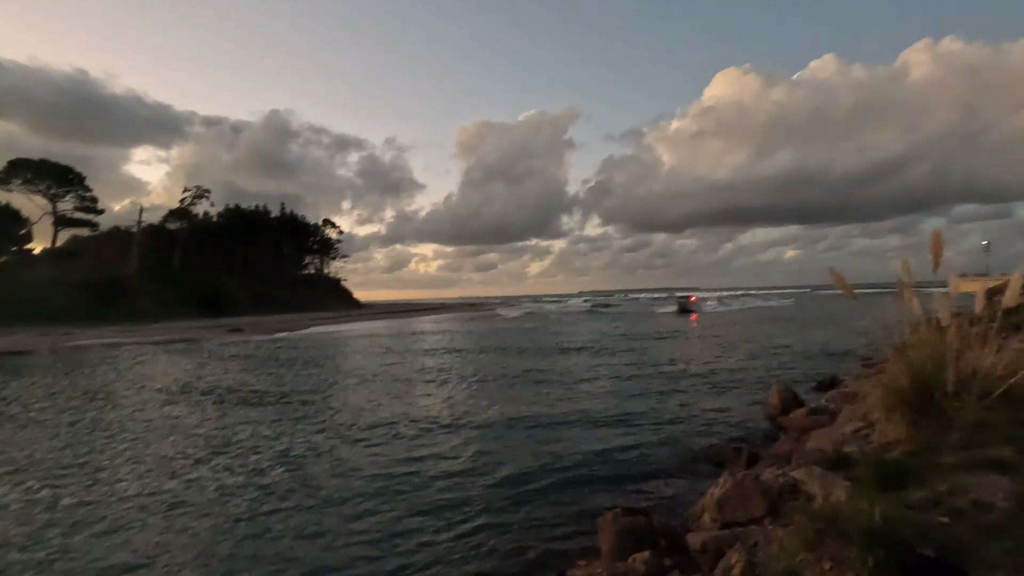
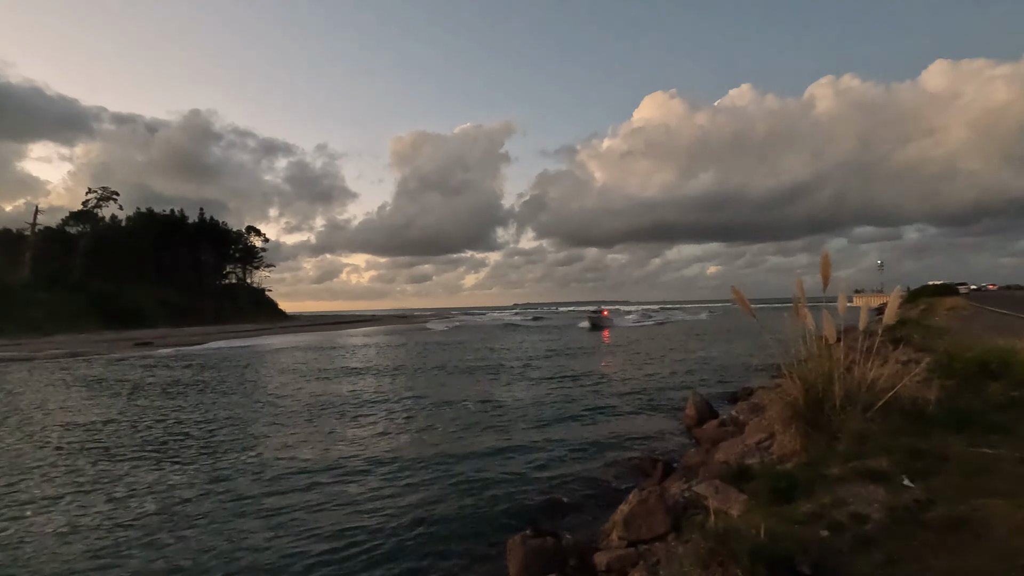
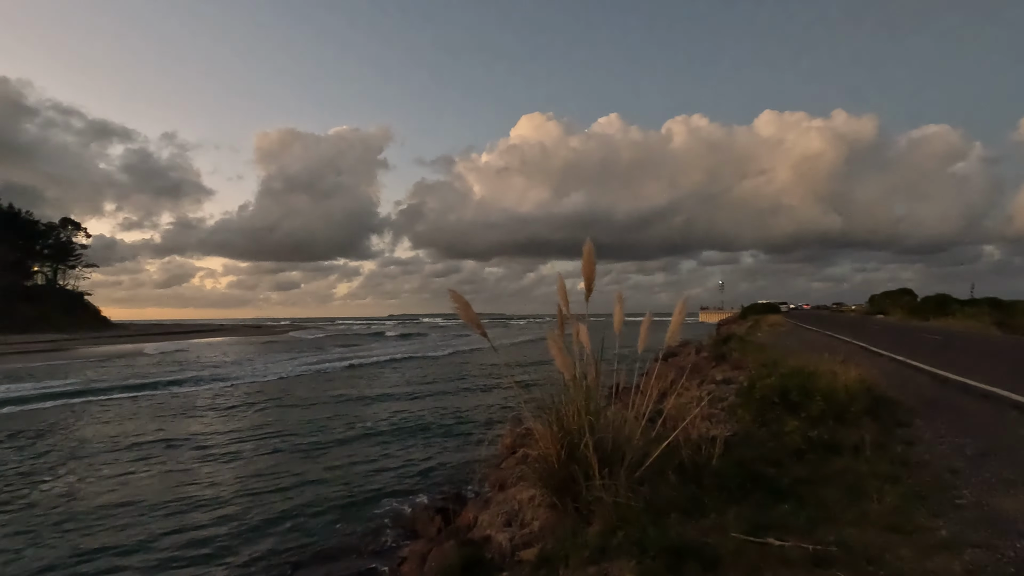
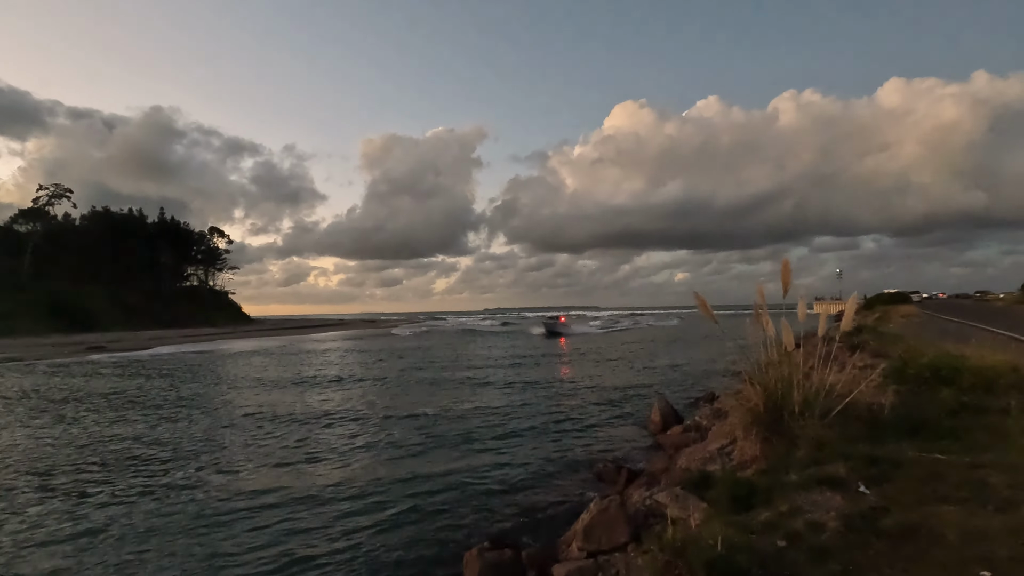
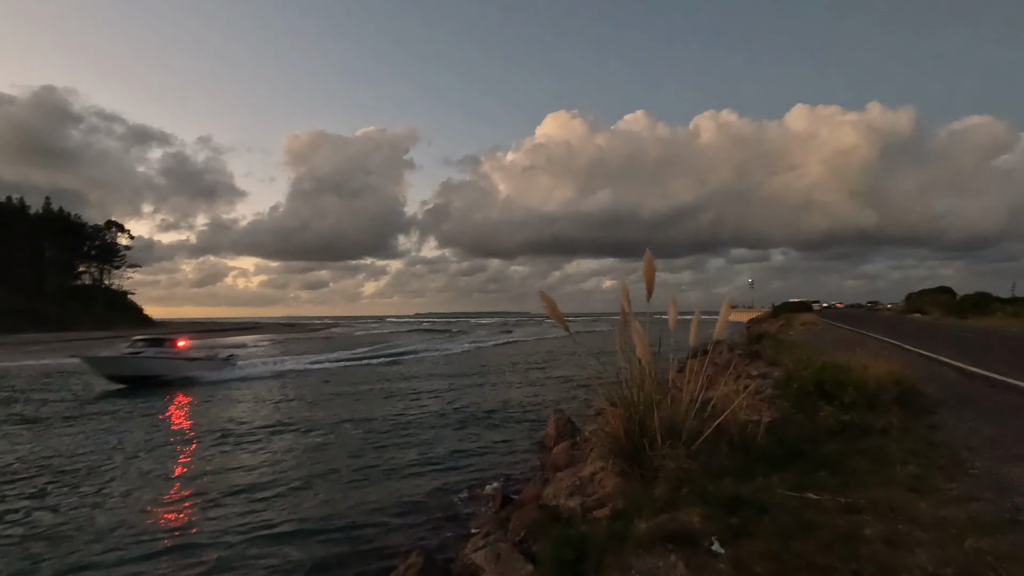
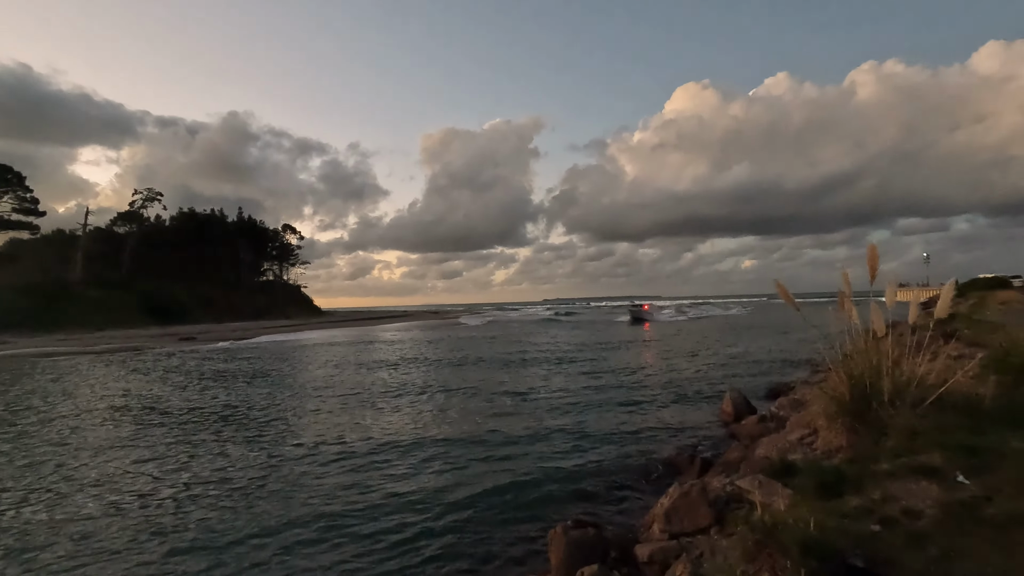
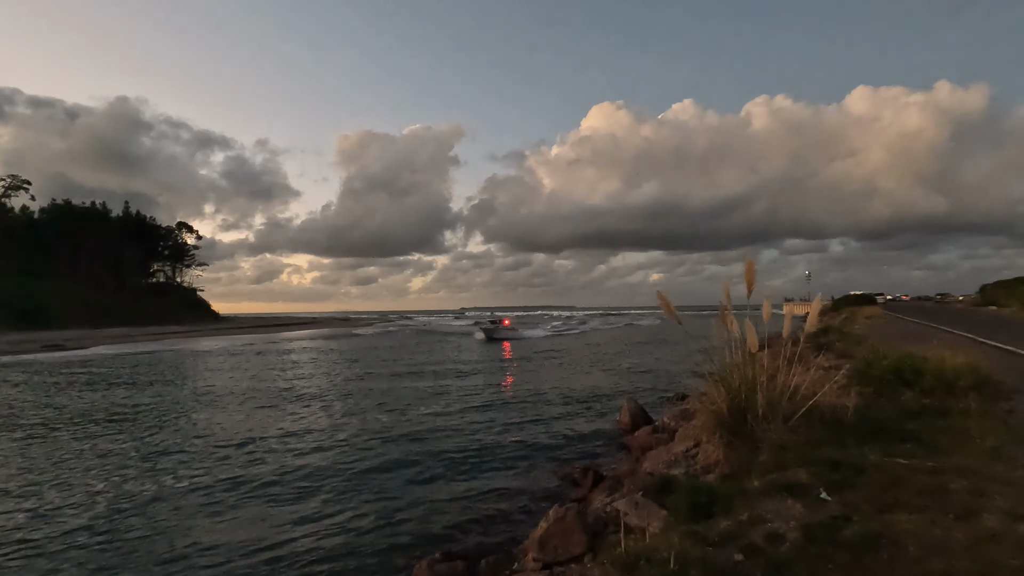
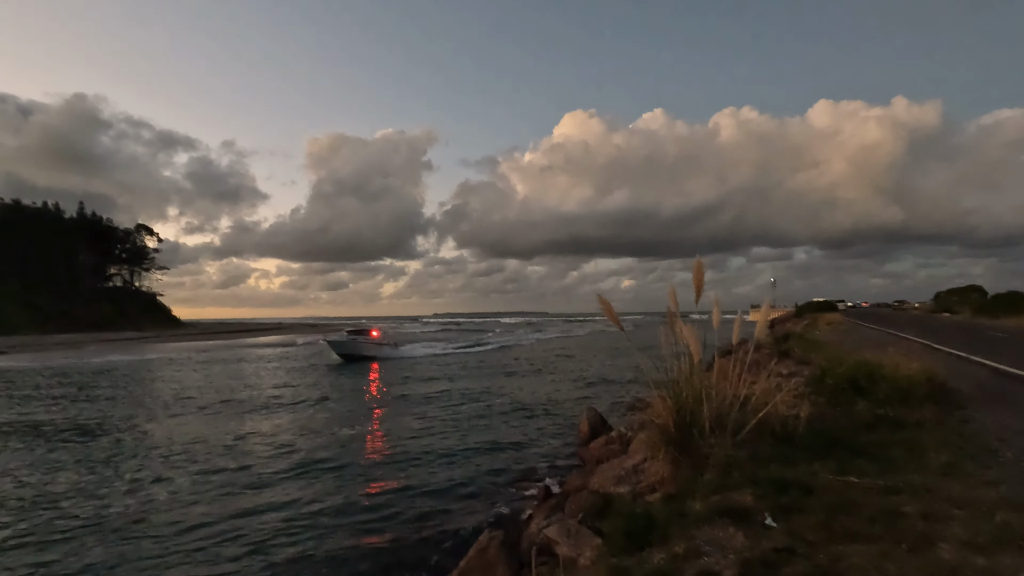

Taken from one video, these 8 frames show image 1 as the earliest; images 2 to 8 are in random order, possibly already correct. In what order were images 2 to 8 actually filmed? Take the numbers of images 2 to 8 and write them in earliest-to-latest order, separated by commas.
6, 2, 4, 7, 8, 5, 3
